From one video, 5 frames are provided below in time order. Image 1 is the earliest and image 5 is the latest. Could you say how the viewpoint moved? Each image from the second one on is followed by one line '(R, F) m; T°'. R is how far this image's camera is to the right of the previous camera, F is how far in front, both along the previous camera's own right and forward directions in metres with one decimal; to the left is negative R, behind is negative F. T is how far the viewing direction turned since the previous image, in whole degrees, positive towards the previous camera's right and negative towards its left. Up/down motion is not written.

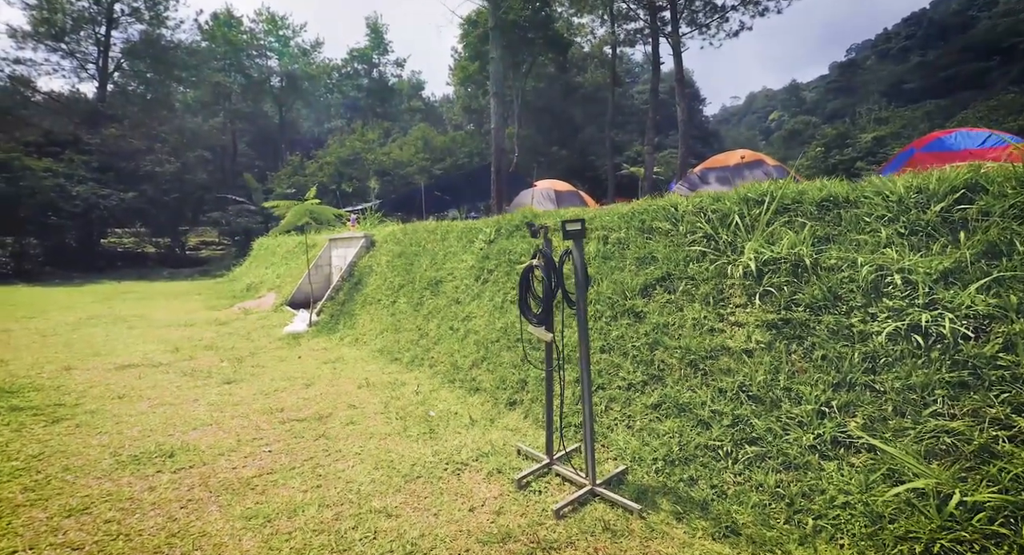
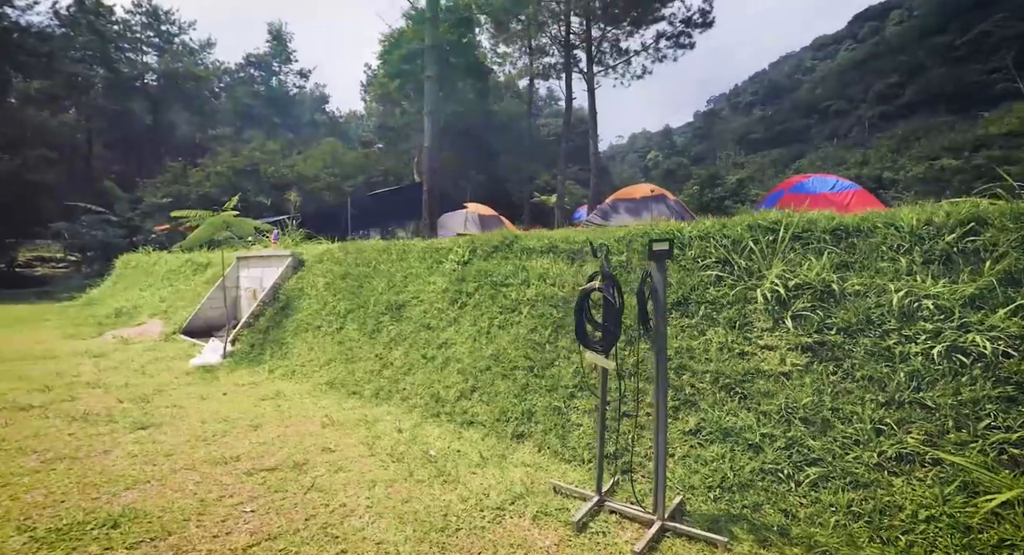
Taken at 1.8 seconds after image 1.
(-0.8, +0.3) m; +13°
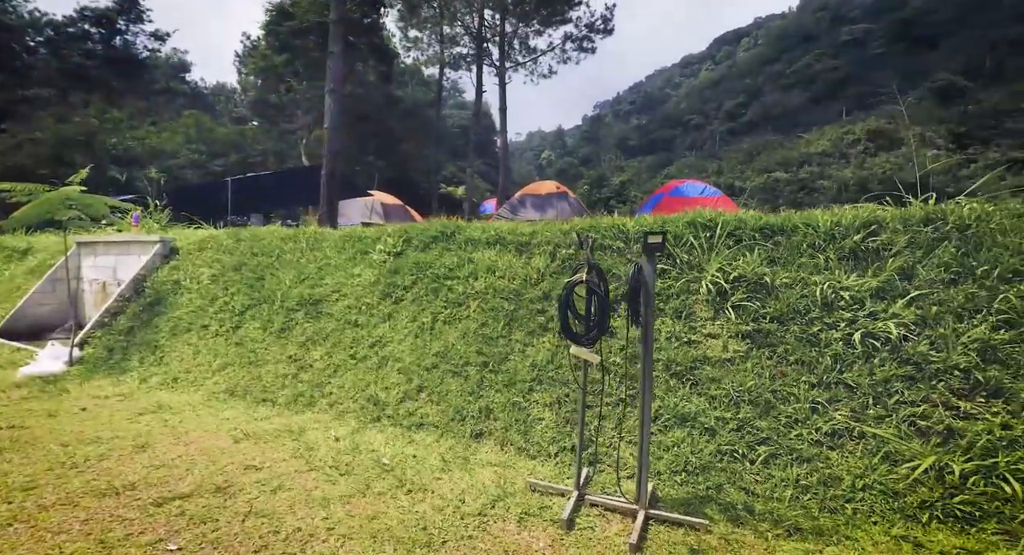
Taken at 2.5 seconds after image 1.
(-0.5, +0.2) m; +14°
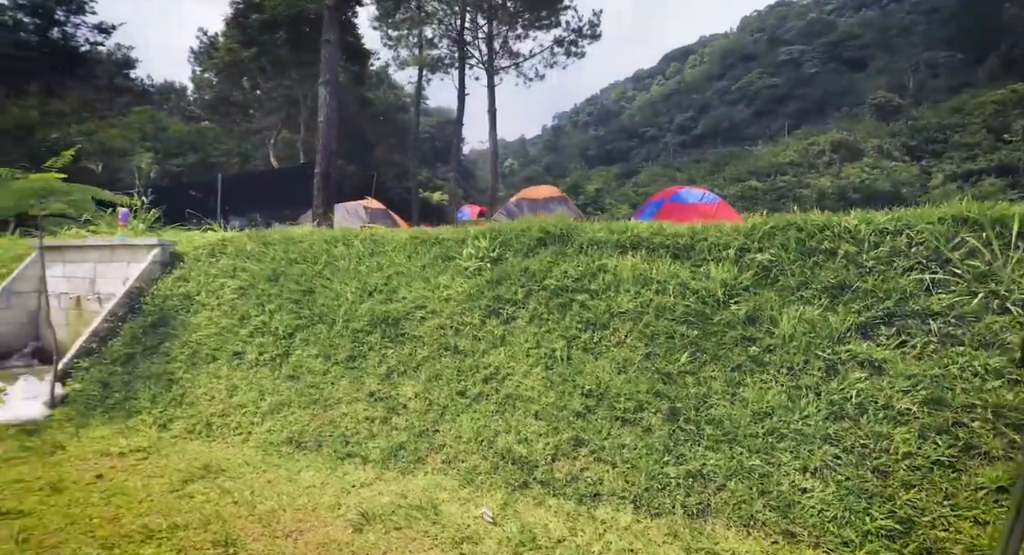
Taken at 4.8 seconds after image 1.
(-1.3, +0.9) m; +5°
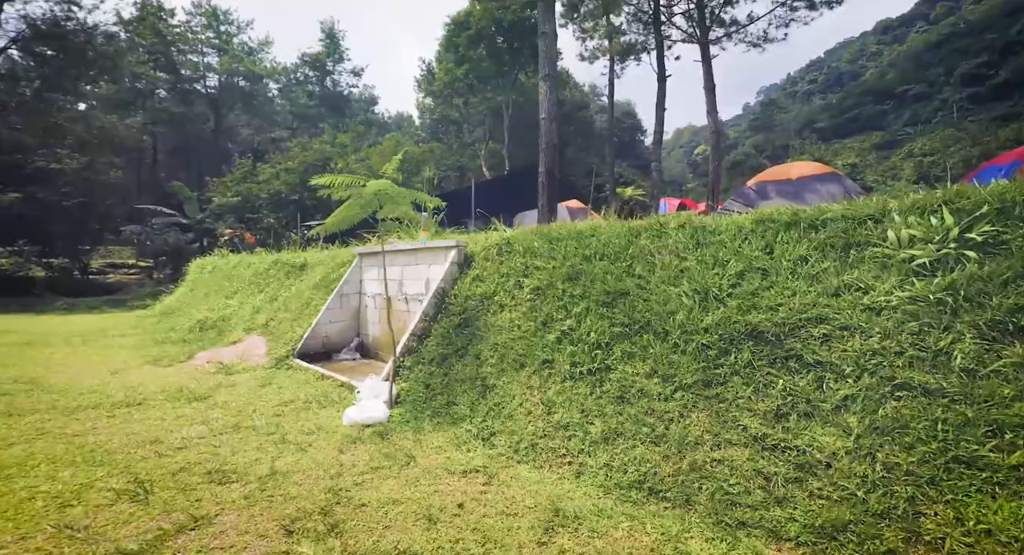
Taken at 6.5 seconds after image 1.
(-0.9, +0.5) m; -23°
